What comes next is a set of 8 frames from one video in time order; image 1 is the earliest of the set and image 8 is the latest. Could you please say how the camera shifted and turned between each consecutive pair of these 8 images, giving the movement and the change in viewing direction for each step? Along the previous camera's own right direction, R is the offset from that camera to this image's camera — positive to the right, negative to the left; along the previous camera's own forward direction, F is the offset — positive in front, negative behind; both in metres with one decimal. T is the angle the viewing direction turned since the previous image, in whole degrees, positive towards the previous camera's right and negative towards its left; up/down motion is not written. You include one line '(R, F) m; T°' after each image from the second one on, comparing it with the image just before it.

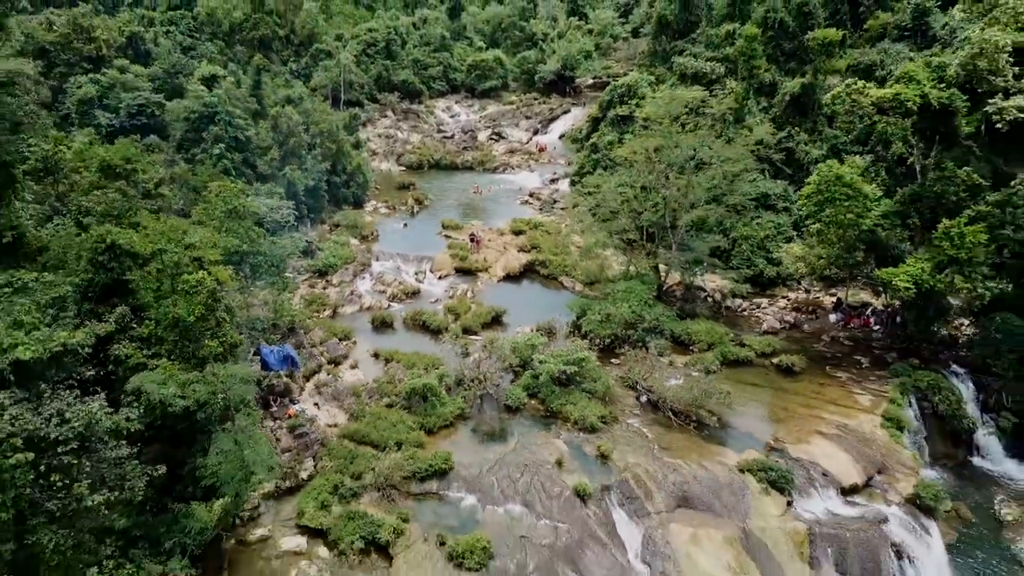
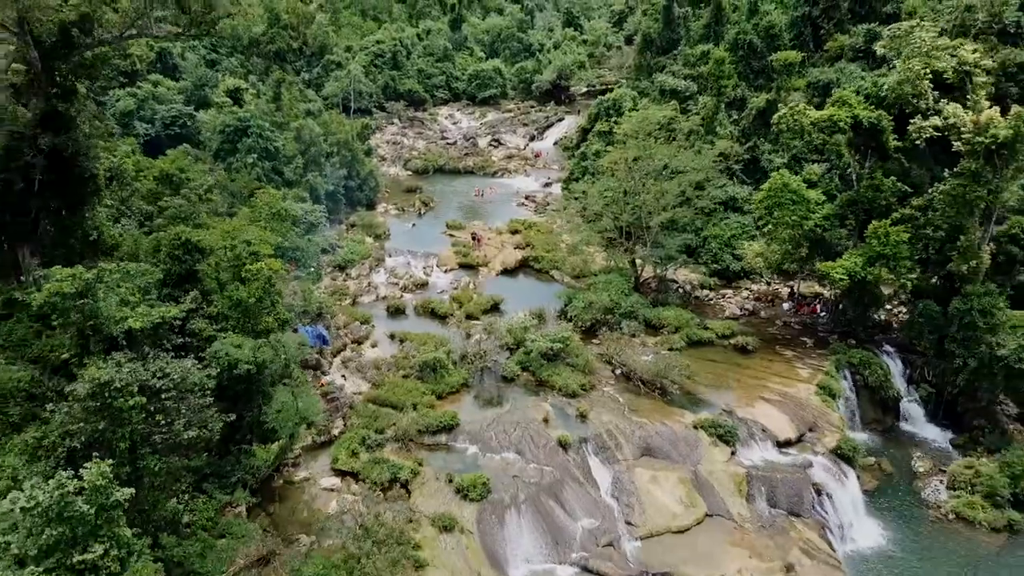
(+0.1, -2.4) m; 0°
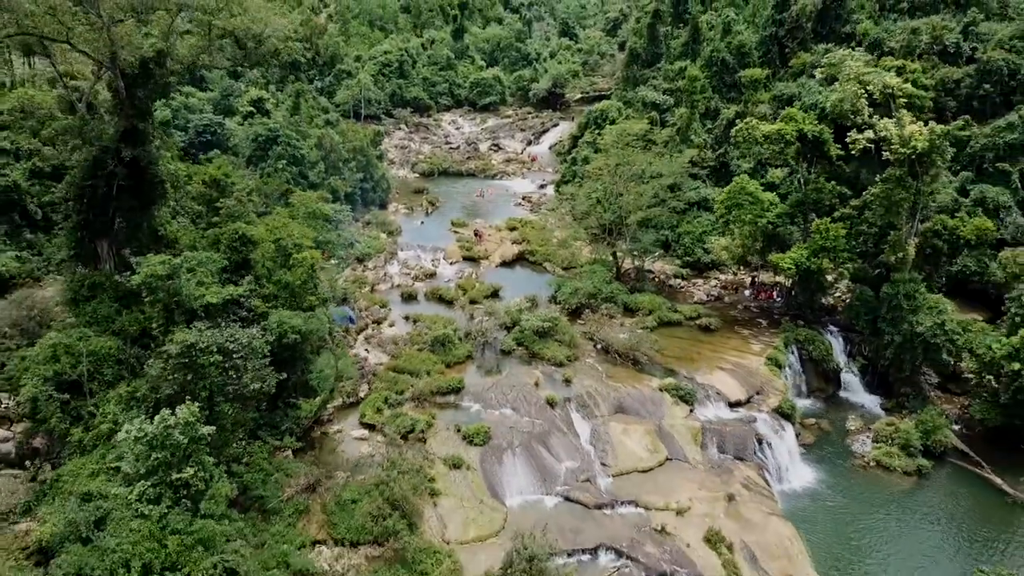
(+0.1, -2.8) m; 0°
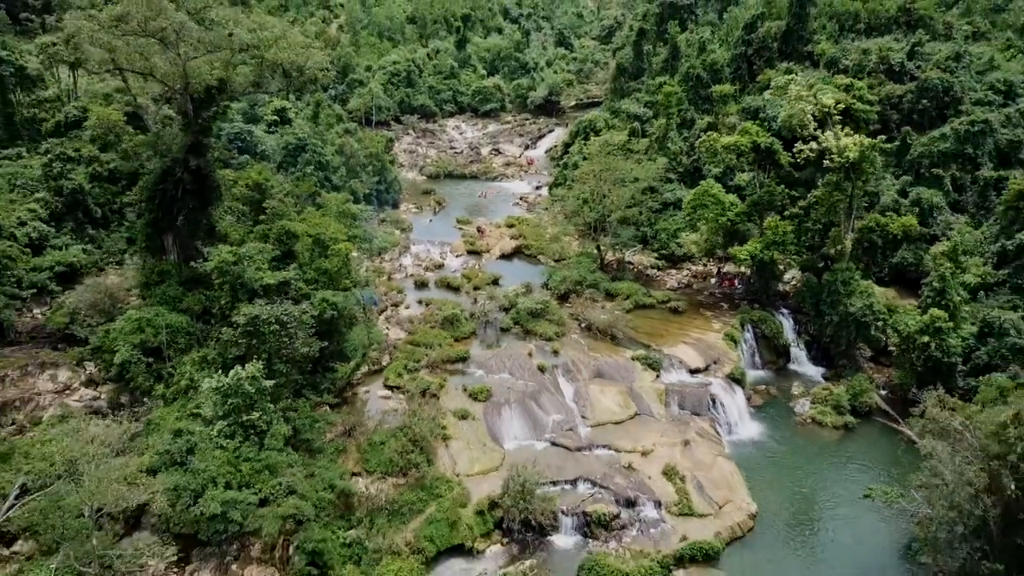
(+0.1, -3.3) m; 0°
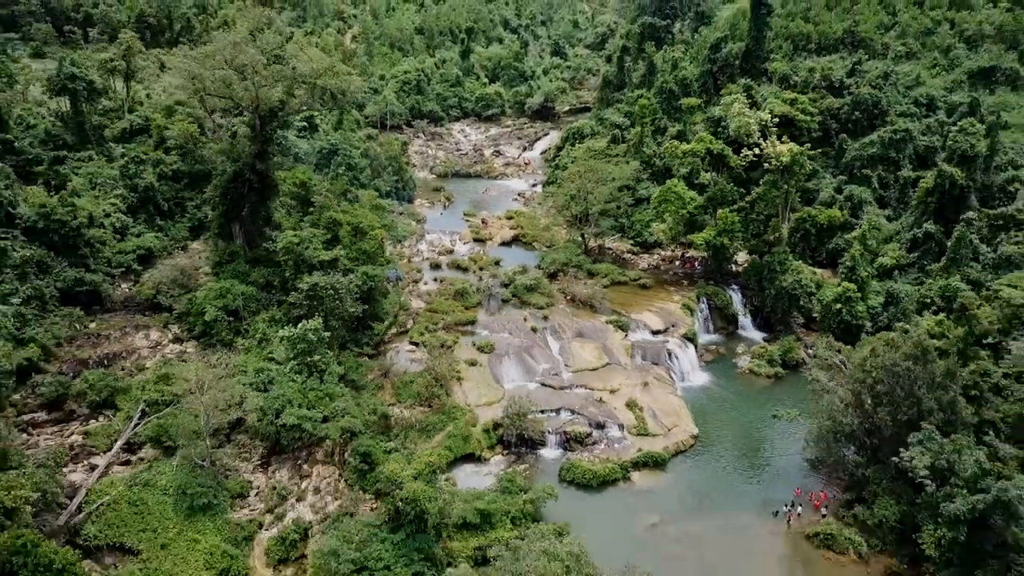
(0.0, -5.0) m; 0°
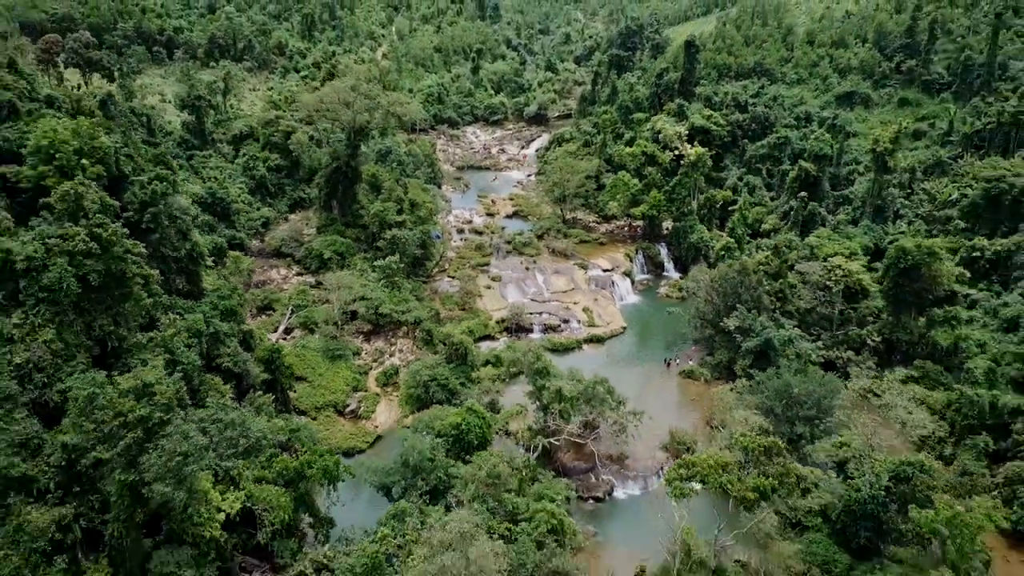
(0.0, -13.4) m; 0°
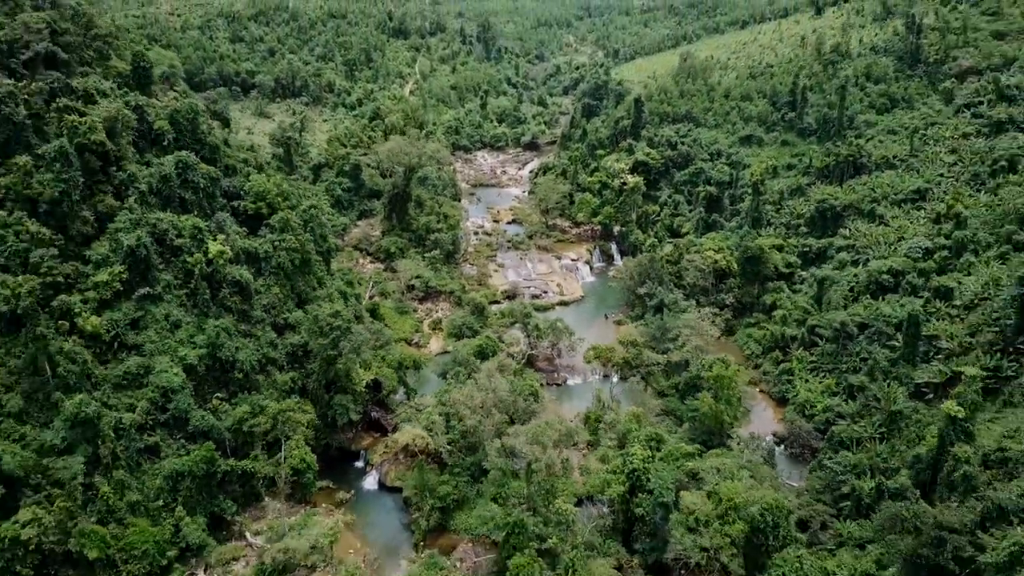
(+0.1, -19.3) m; 0°
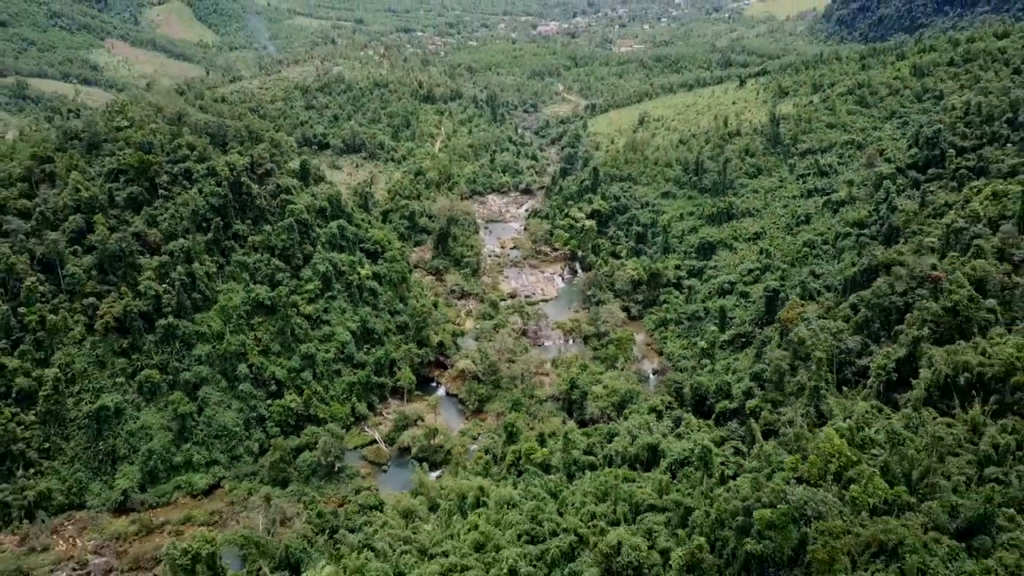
(-0.3, -34.3) m; 0°
